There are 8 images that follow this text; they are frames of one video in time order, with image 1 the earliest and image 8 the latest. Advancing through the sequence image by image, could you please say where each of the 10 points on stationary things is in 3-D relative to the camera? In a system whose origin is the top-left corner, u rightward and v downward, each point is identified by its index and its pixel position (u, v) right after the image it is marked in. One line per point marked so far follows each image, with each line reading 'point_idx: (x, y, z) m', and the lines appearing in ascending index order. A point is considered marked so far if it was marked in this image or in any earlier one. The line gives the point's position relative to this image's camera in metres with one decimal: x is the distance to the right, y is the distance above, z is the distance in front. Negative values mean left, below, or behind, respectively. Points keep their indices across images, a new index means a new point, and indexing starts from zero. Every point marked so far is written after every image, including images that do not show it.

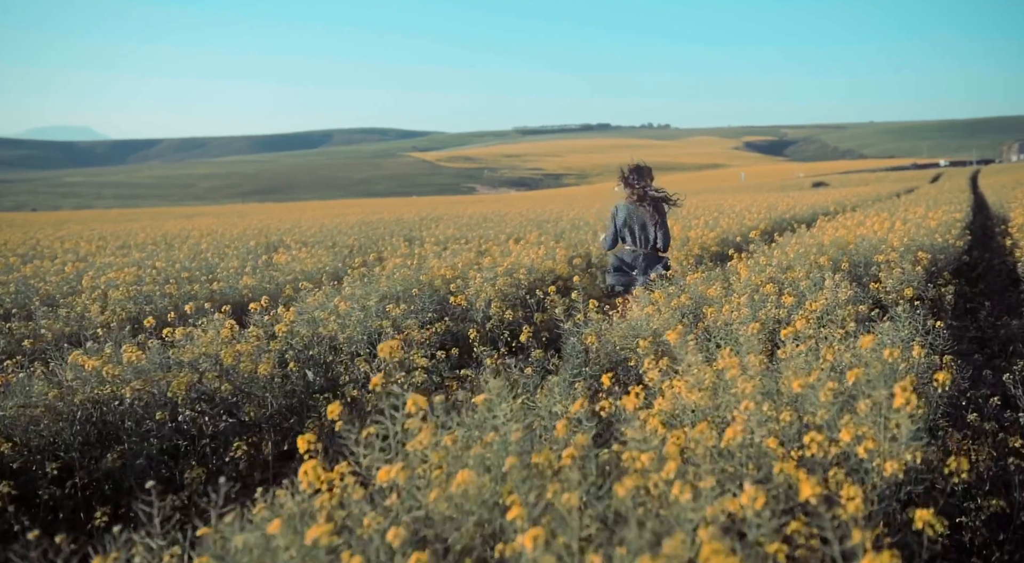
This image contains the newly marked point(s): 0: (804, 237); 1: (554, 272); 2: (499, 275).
0: (+4.0, +0.6, +9.9) m
1: (+0.5, +0.1, +8.7) m
2: (-0.2, 0.0, +7.7) m
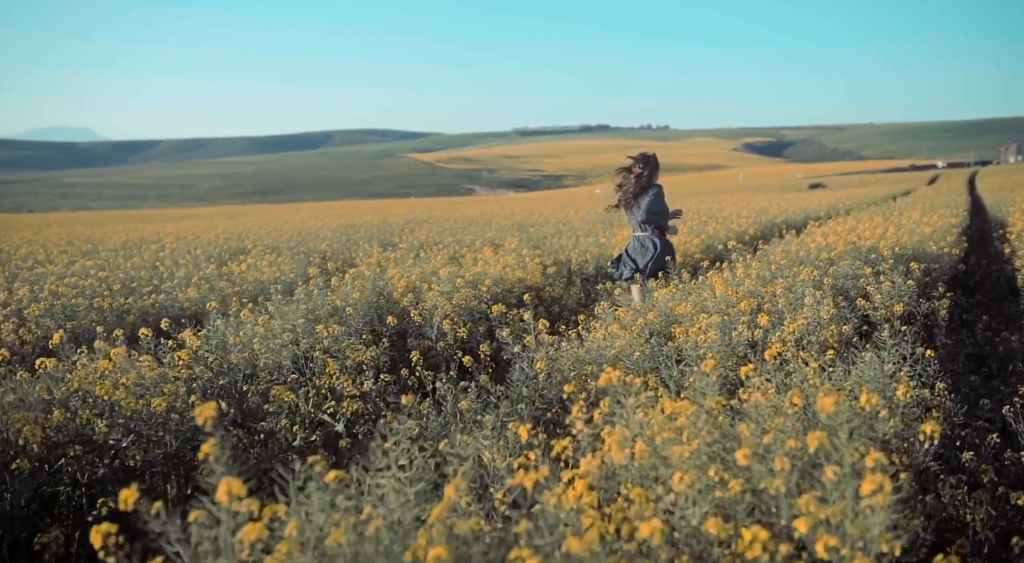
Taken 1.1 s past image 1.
0: (+3.6, +0.5, +9.4) m
1: (+0.1, 0.0, +8.2) m
2: (-0.5, -0.1, +7.1) m
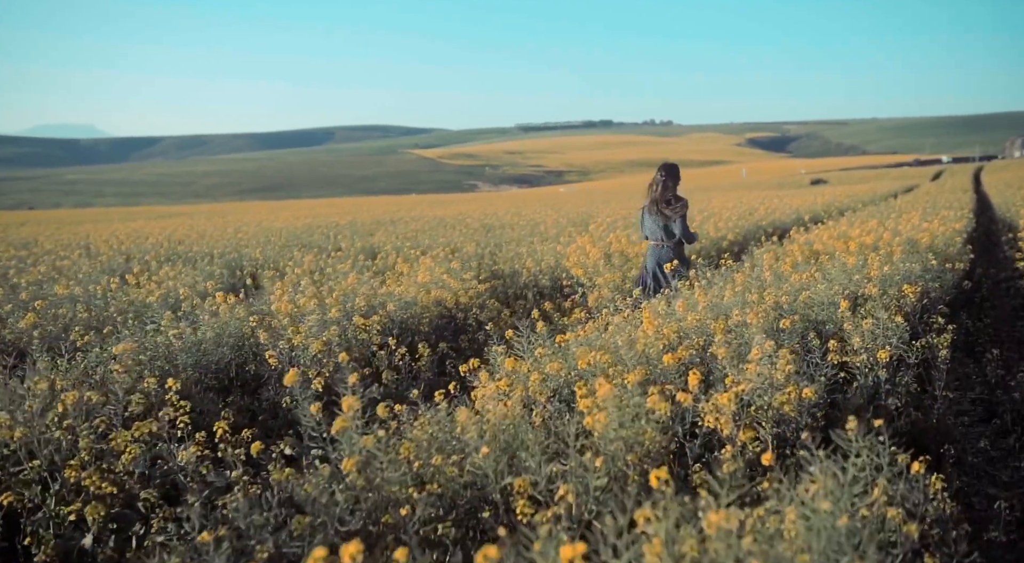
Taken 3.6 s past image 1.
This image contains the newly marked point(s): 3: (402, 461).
0: (+2.8, +0.3, +8.0) m
1: (-0.7, -0.3, +6.9) m
2: (-1.3, -0.3, +5.8) m
3: (-0.5, -0.8, +3.1) m
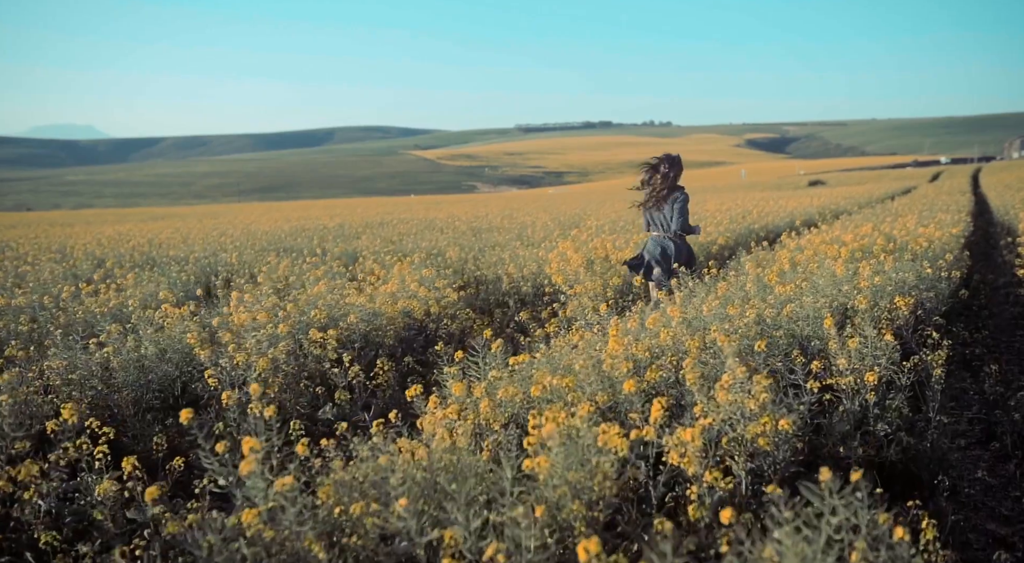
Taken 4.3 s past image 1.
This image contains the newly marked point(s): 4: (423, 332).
0: (+2.6, +0.2, +7.6) m
1: (-1.0, -0.3, +6.5) m
2: (-1.6, -0.4, +5.4) m
3: (-0.7, -0.8, +2.7) m
4: (-0.8, -0.5, +6.7) m
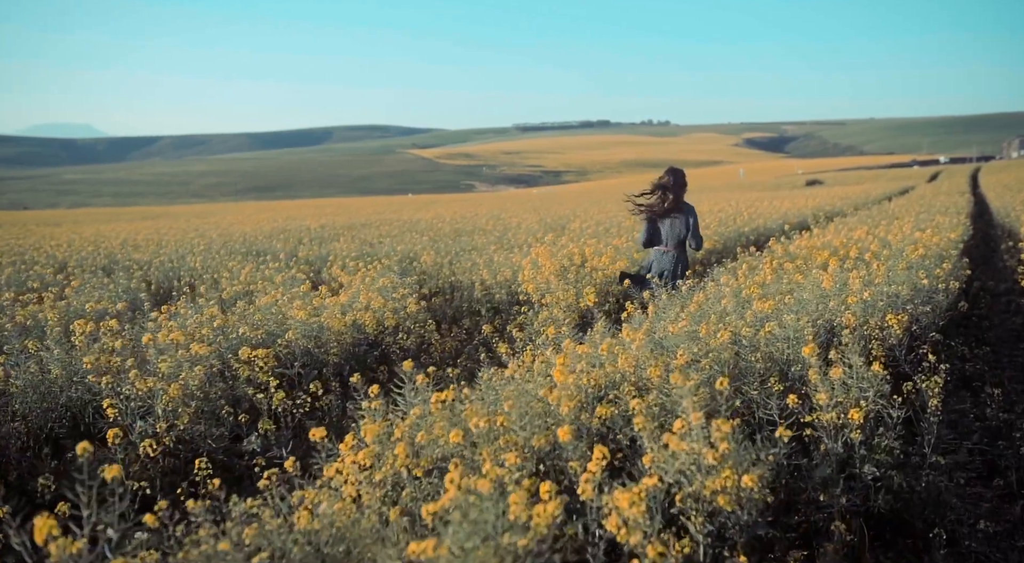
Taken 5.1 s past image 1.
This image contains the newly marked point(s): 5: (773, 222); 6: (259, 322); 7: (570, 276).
0: (+2.2, +0.1, +7.1) m
1: (-1.3, -0.4, +6.0) m
2: (-1.9, -0.5, +4.9) m
3: (-1.0, -0.9, +2.2) m
4: (-1.1, -0.6, +6.1) m
5: (+5.0, +1.2, +13.9) m
6: (-2.0, -0.3, +5.7) m
7: (+0.6, +0.1, +7.8) m
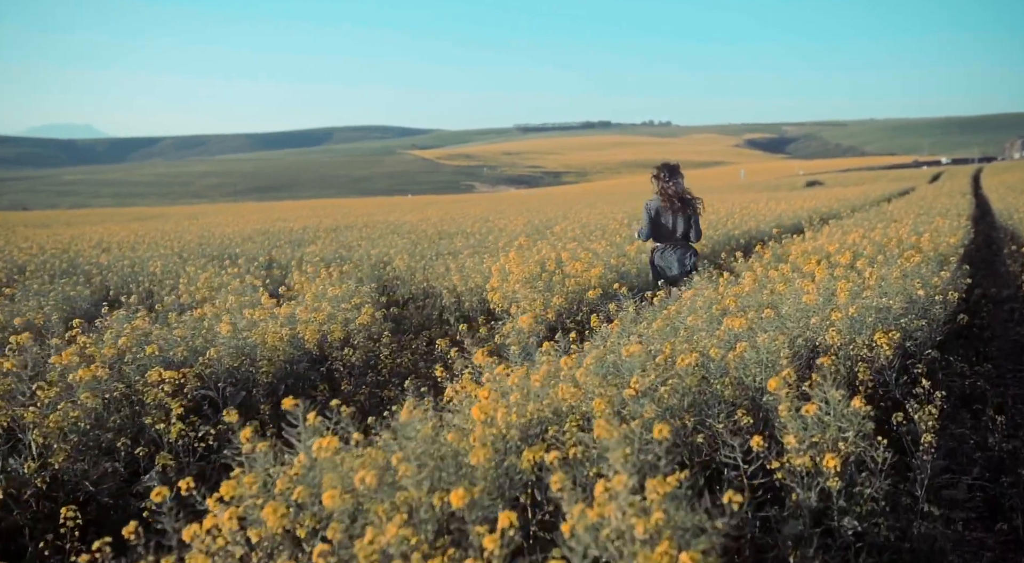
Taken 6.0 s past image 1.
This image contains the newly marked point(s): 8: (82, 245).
0: (+1.9, 0.0, +6.6) m
1: (-1.6, -0.5, +5.4) m
2: (-2.3, -0.6, +4.4) m
3: (-1.4, -1.0, +1.6) m
4: (-1.5, -0.7, +5.6) m
5: (+4.7, +1.1, +13.4) m
6: (-2.3, -0.4, +5.2) m
7: (+0.3, 0.0, +7.3) m
8: (-9.3, +0.8, +15.7) m
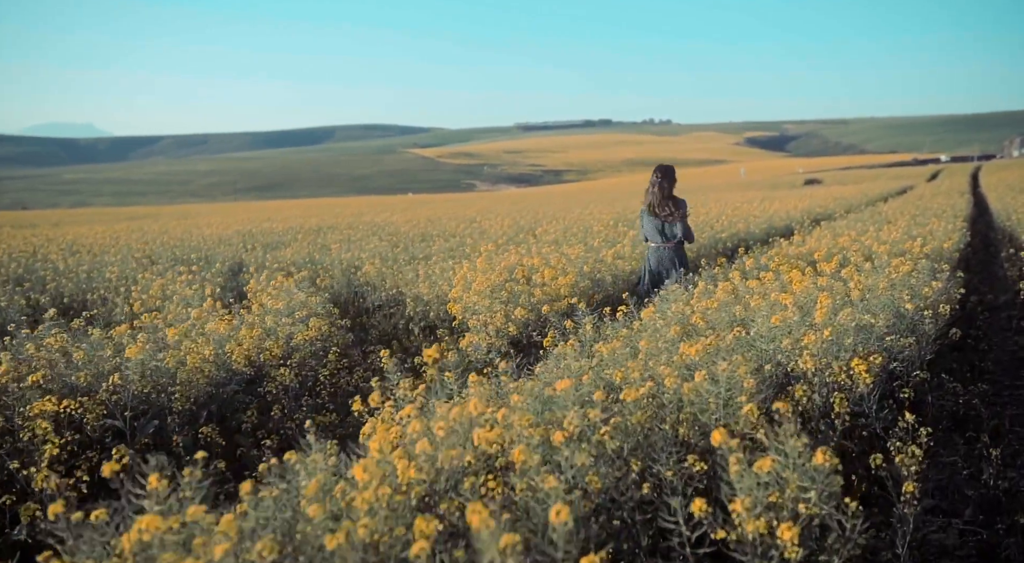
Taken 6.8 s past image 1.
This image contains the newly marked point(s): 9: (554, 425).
0: (+1.5, -0.1, +6.1) m
1: (-2.0, -0.6, +4.9) m
2: (-2.6, -0.7, +3.9) m
3: (-1.7, -1.1, +1.1) m
4: (-1.8, -0.7, +5.1) m
5: (+4.3, +1.0, +12.9) m
6: (-2.7, -0.5, +4.7) m
7: (-0.1, -0.1, +6.8) m
8: (-9.7, +0.7, +15.3) m
9: (+0.2, -0.6, +3.1) m
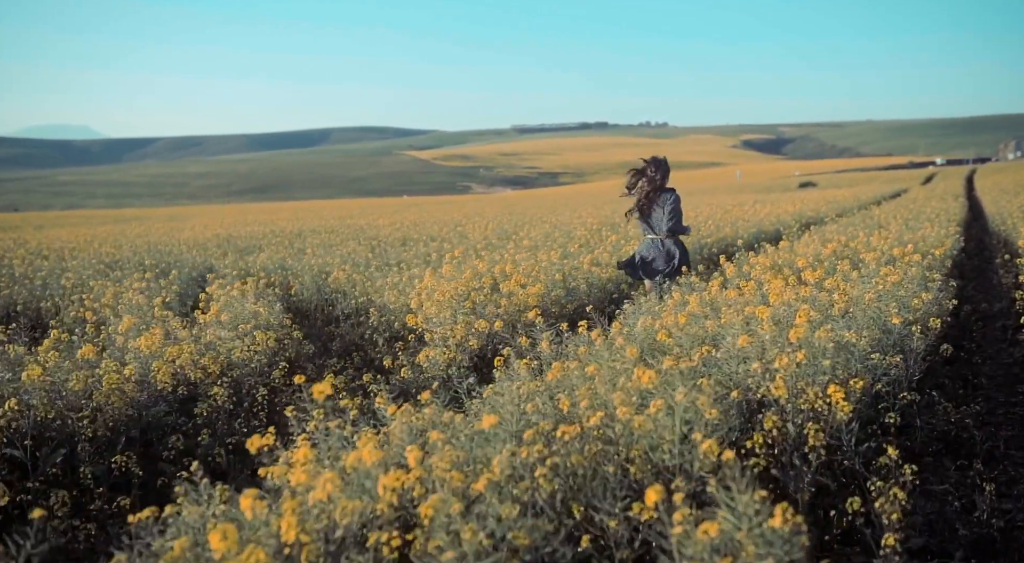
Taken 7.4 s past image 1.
0: (+1.2, -0.1, +5.7) m
1: (-2.3, -0.7, +4.5) m
2: (-2.9, -0.7, +3.5) m
3: (-2.0, -1.2, +0.7) m
4: (-2.2, -0.8, +4.7) m
5: (+4.0, +0.9, +12.5) m
6: (-3.0, -0.6, +4.3) m
7: (-0.4, -0.2, +6.4) m
8: (-10.0, +0.6, +14.8) m
9: (-0.1, -0.7, +2.7) m
